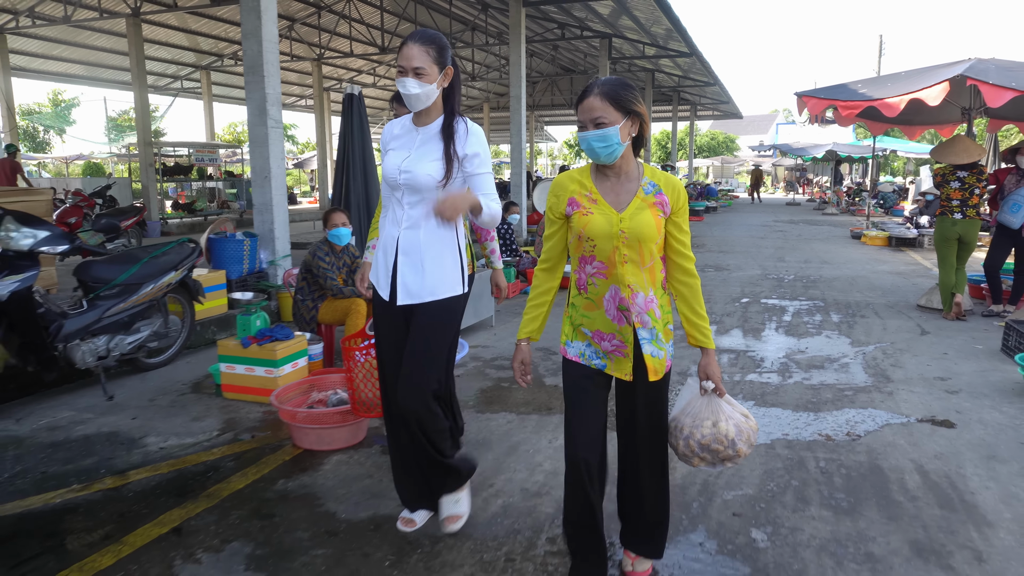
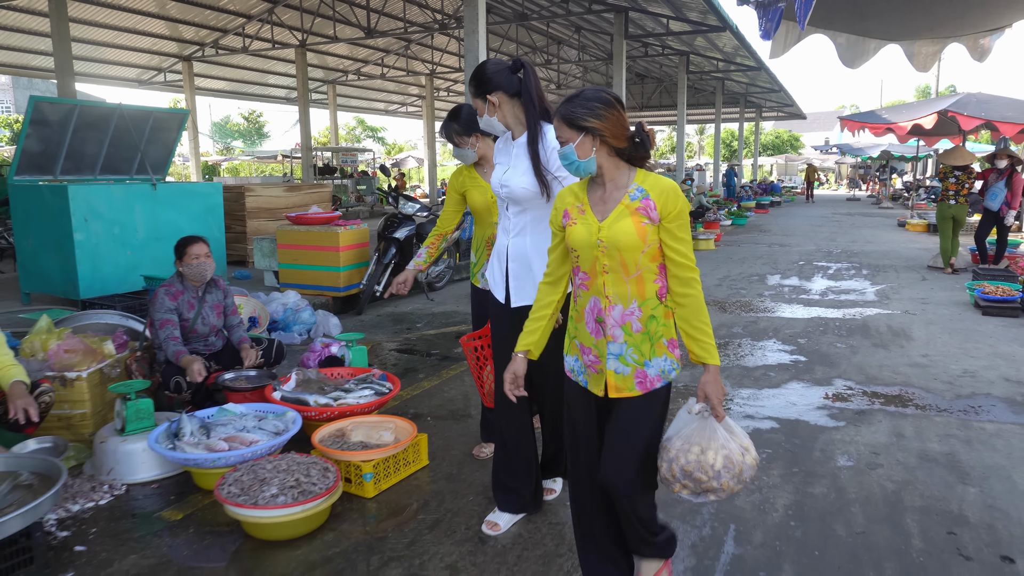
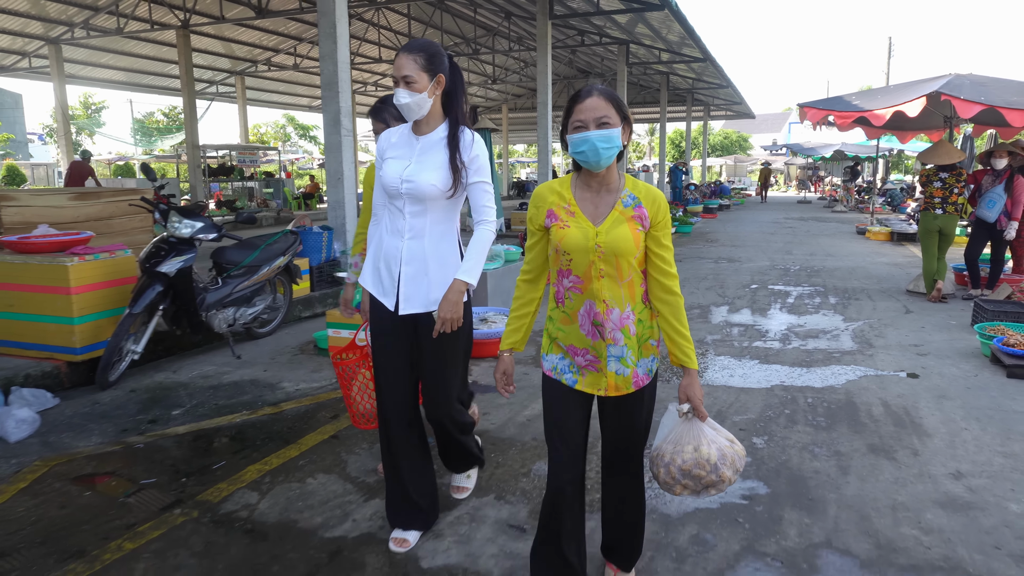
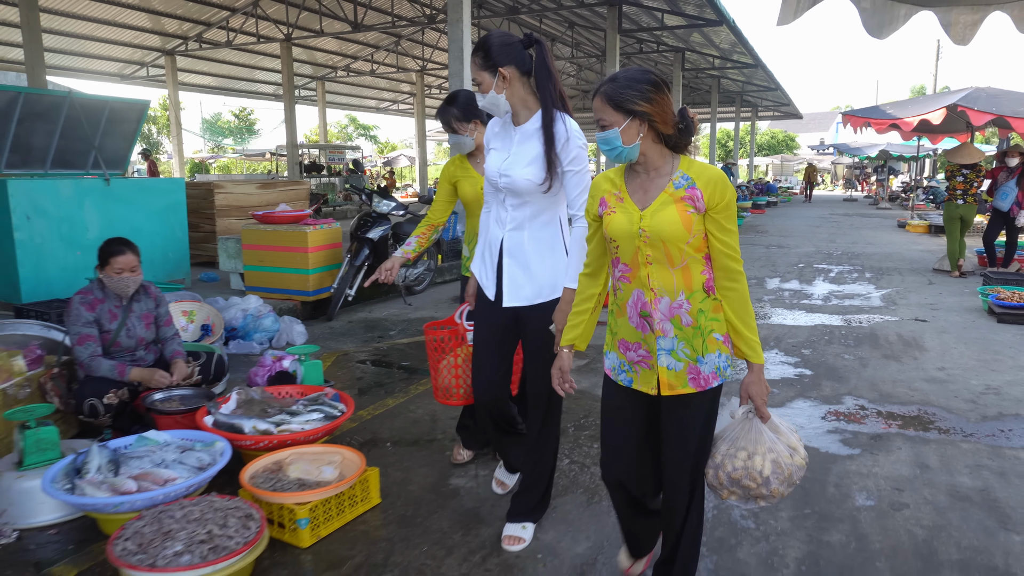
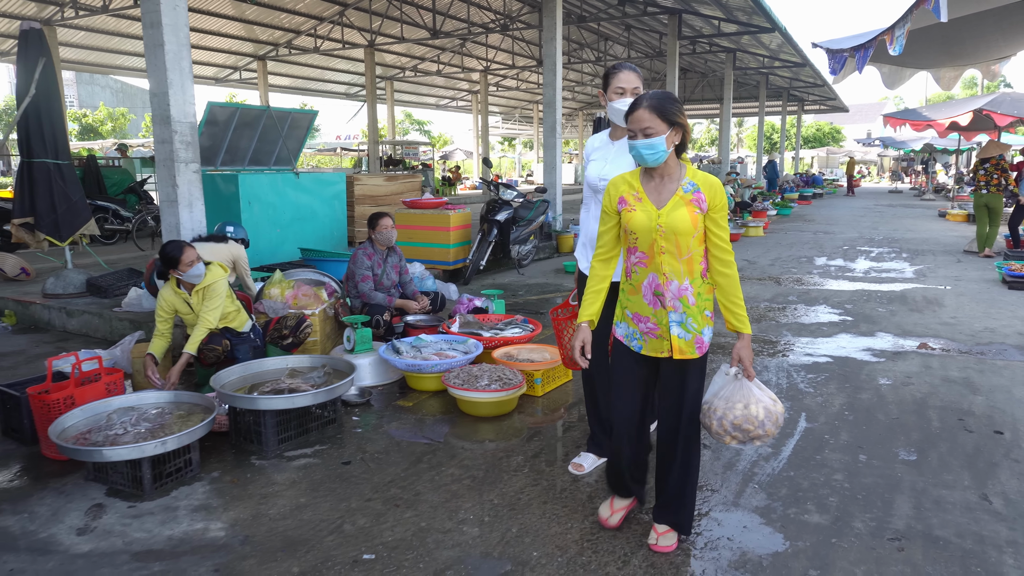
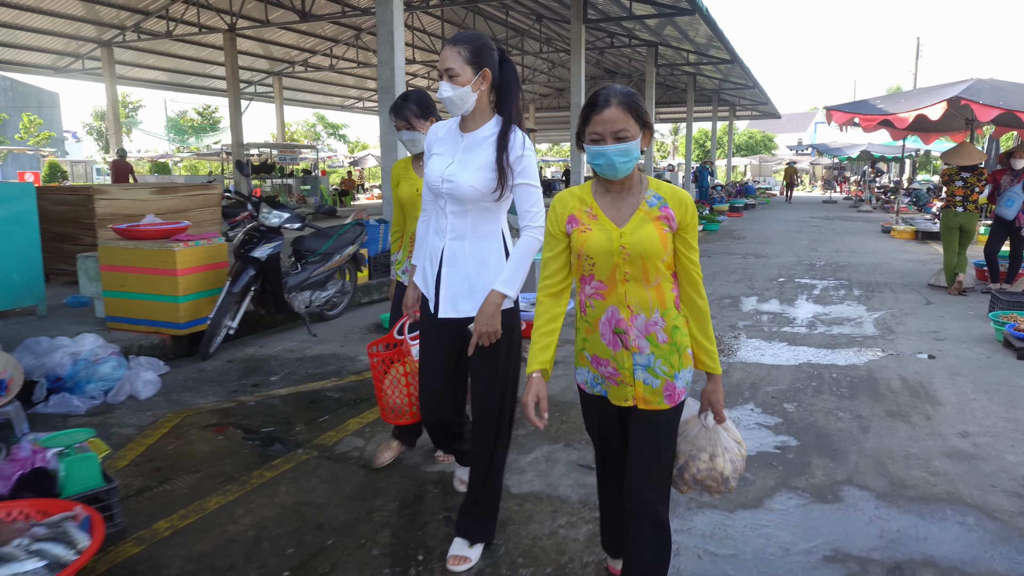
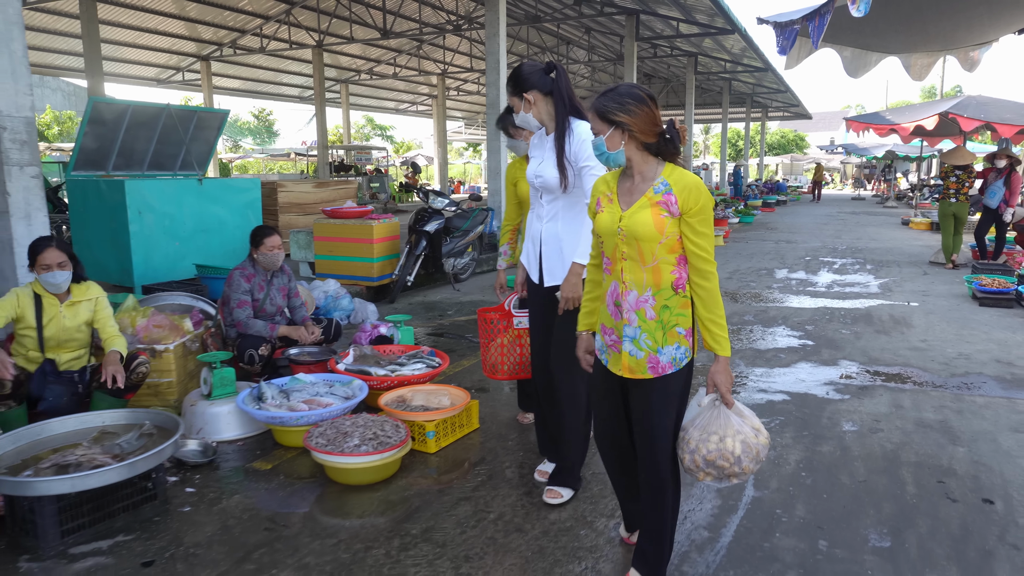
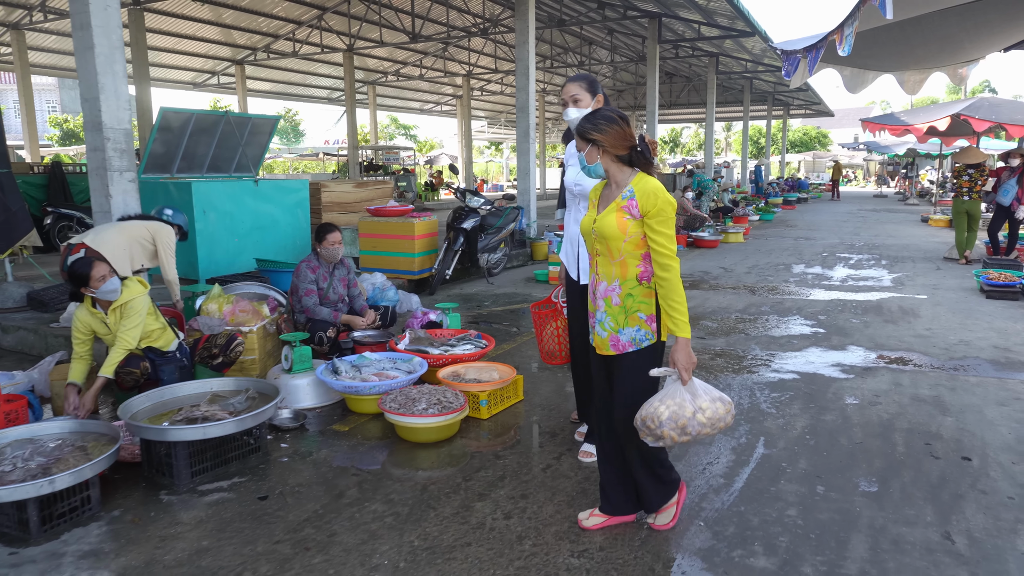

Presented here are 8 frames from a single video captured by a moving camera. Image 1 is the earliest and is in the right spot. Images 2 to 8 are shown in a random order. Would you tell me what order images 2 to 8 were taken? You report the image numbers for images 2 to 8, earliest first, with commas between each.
3, 6, 4, 2, 7, 8, 5
